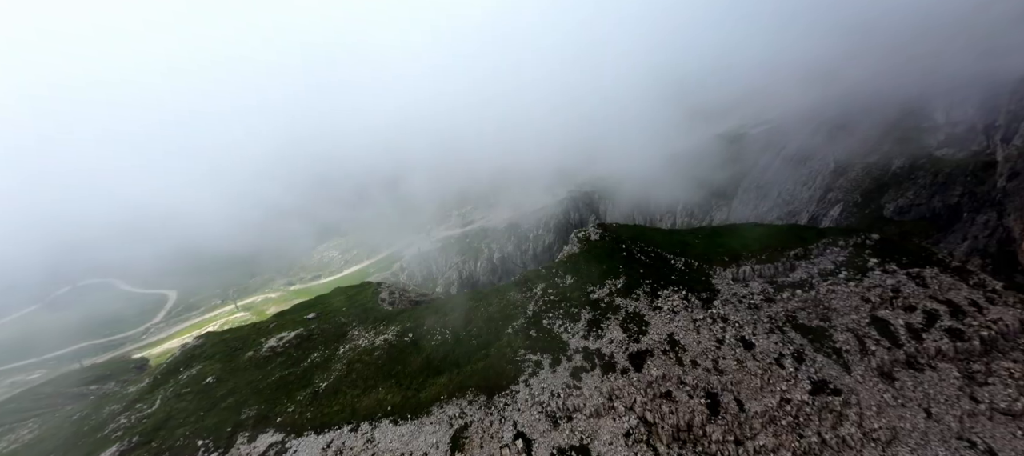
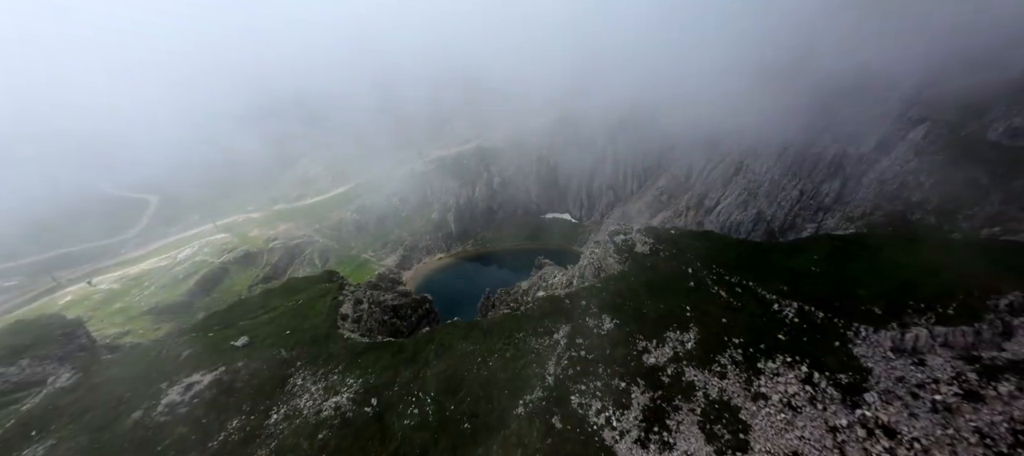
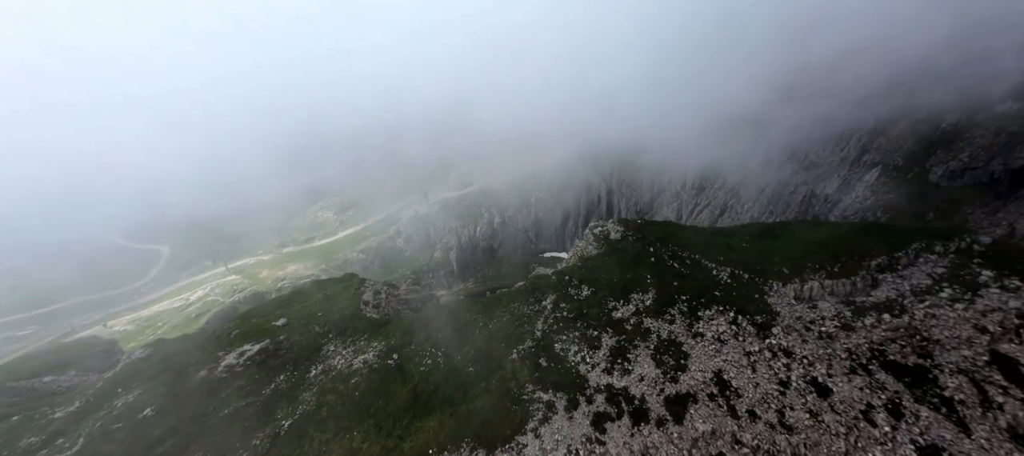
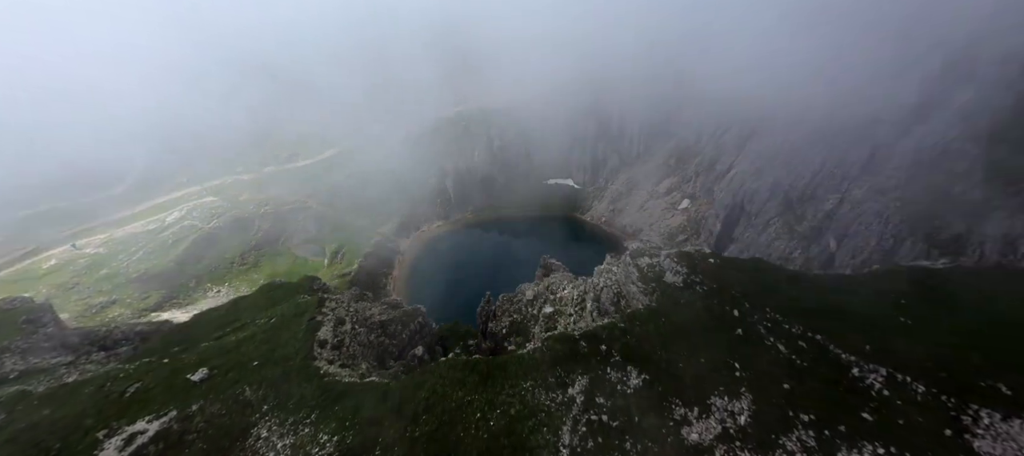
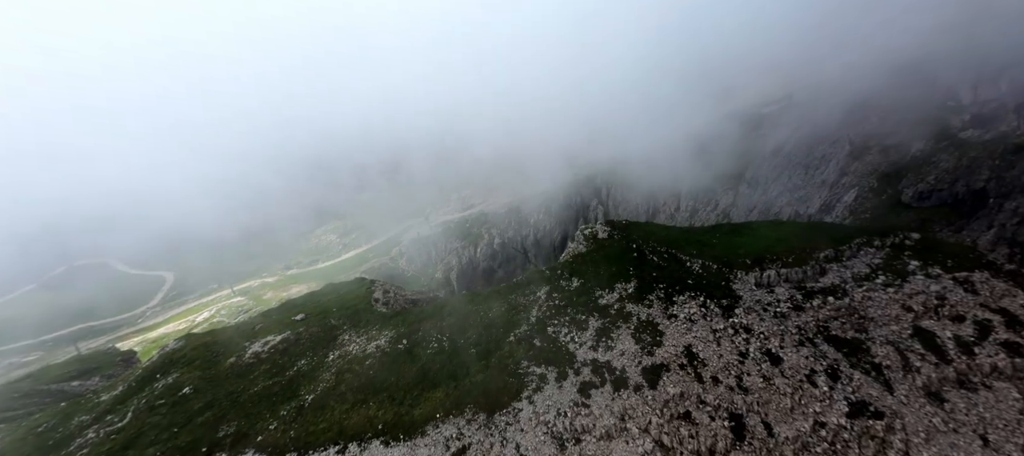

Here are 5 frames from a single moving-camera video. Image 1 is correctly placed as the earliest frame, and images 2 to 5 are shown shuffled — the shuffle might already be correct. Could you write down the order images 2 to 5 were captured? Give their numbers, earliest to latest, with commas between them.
5, 3, 2, 4
